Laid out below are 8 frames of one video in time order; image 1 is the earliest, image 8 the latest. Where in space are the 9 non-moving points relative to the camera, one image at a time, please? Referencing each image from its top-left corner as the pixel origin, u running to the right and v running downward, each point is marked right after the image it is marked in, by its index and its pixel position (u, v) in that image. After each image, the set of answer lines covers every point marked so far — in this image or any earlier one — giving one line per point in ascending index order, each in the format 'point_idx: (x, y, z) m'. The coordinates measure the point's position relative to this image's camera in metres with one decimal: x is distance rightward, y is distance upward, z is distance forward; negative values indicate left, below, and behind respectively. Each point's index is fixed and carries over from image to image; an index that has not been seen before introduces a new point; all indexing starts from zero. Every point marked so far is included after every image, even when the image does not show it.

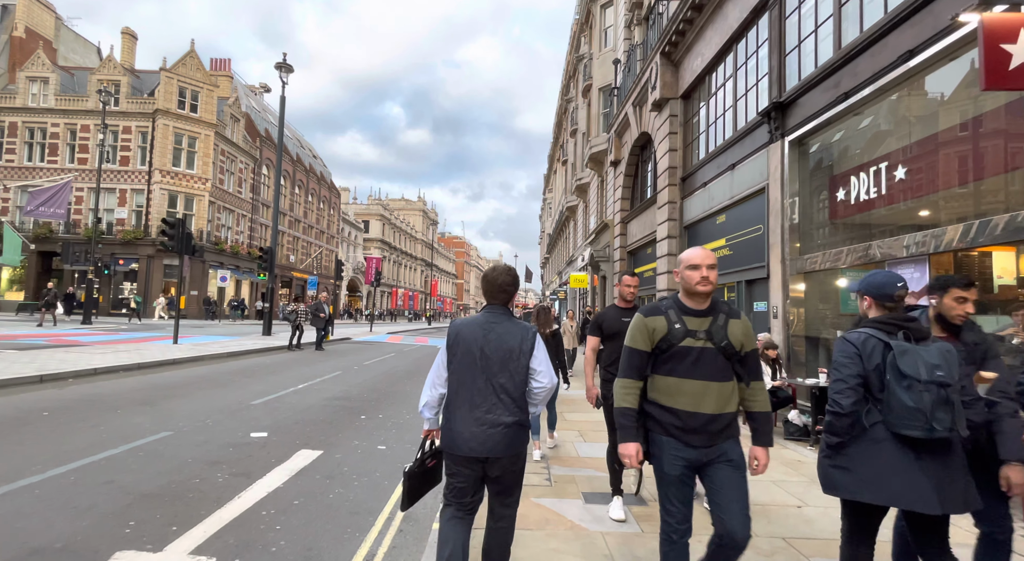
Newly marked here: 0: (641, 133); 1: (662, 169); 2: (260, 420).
0: (+4.1, +4.6, +16.0) m
1: (+4.1, +3.1, +14.1) m
2: (-3.2, -1.8, +6.6) m
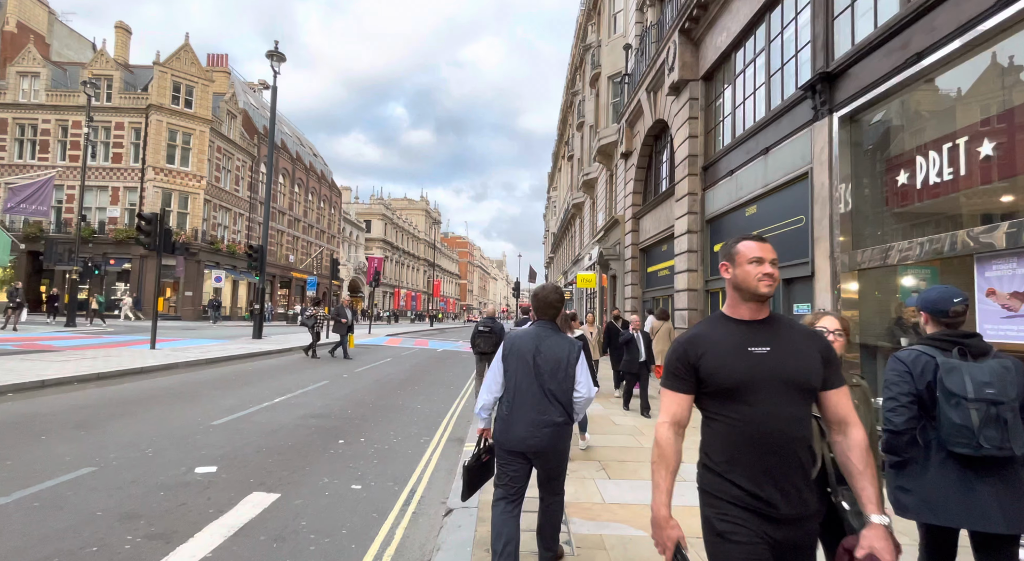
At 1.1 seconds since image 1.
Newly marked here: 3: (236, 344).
0: (+4.2, +4.6, +14.8) m
1: (+4.2, +3.1, +12.9) m
2: (-3.1, -1.8, +5.4) m
3: (-8.9, -2.0, +16.9) m
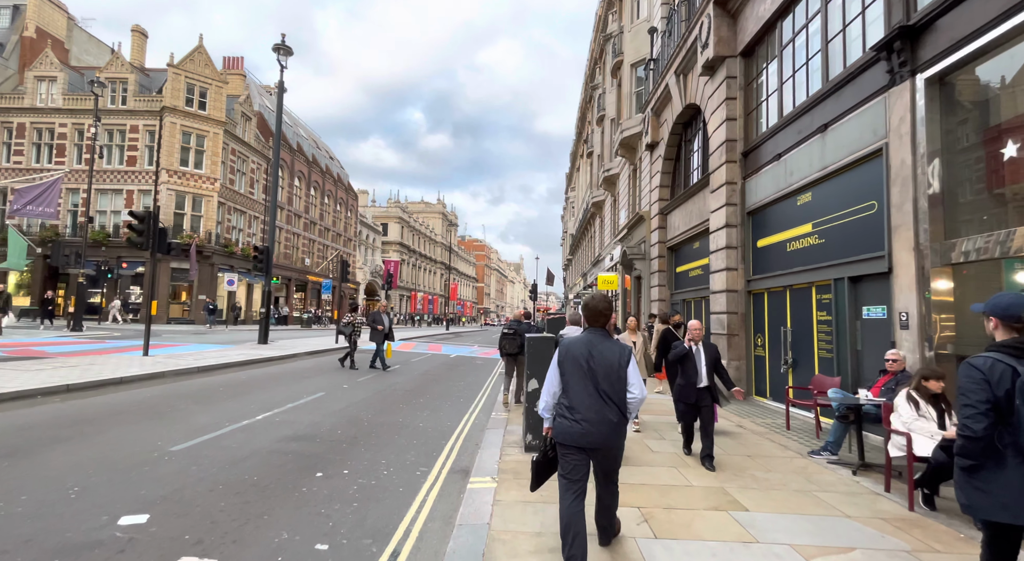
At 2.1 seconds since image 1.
0: (+4.6, +4.6, +13.5) m
1: (+4.5, +3.1, +11.6) m
2: (-3.0, -1.7, +4.4) m
3: (-8.4, -2.1, +16.0) m
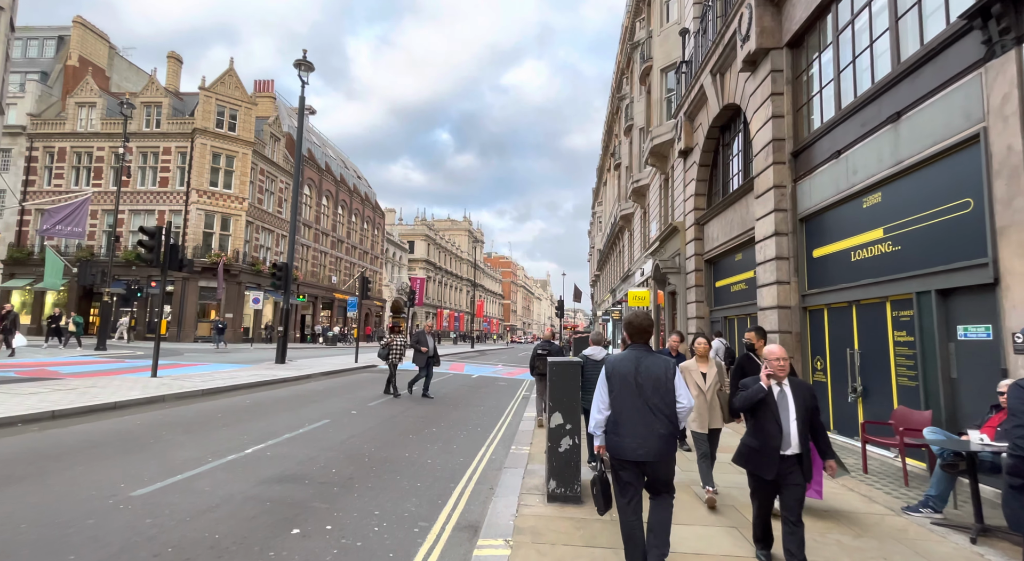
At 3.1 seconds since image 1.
0: (+5.2, +4.2, +12.5) m
1: (+5.0, +2.8, +10.6) m
2: (-2.9, -1.8, +3.6) m
3: (-7.6, -2.6, +15.4) m
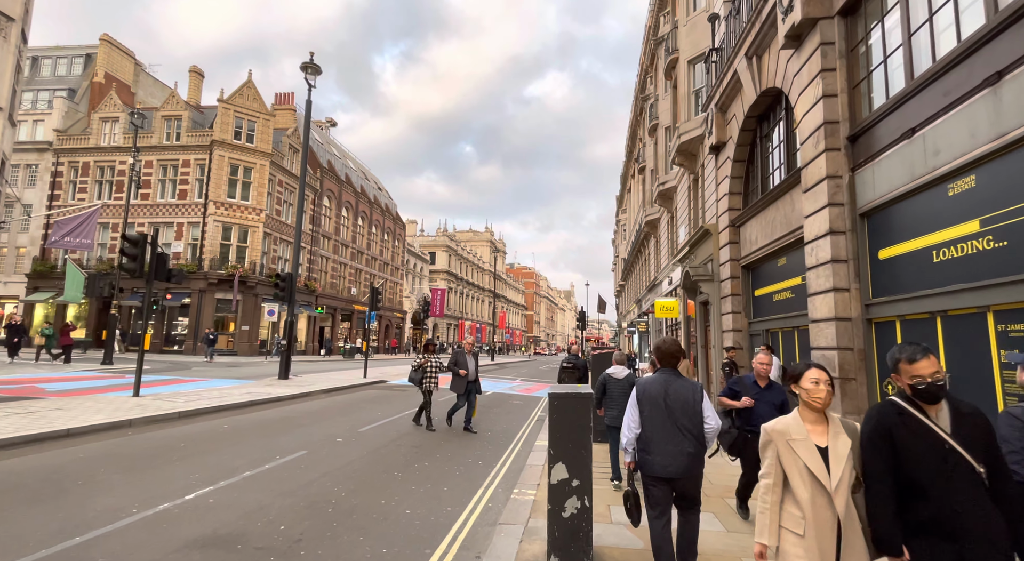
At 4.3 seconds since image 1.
0: (+5.4, +4.1, +11.1) m
1: (+5.2, +2.6, +9.1) m
2: (-3.0, -1.9, +2.4) m
3: (-7.2, -3.0, +14.5) m
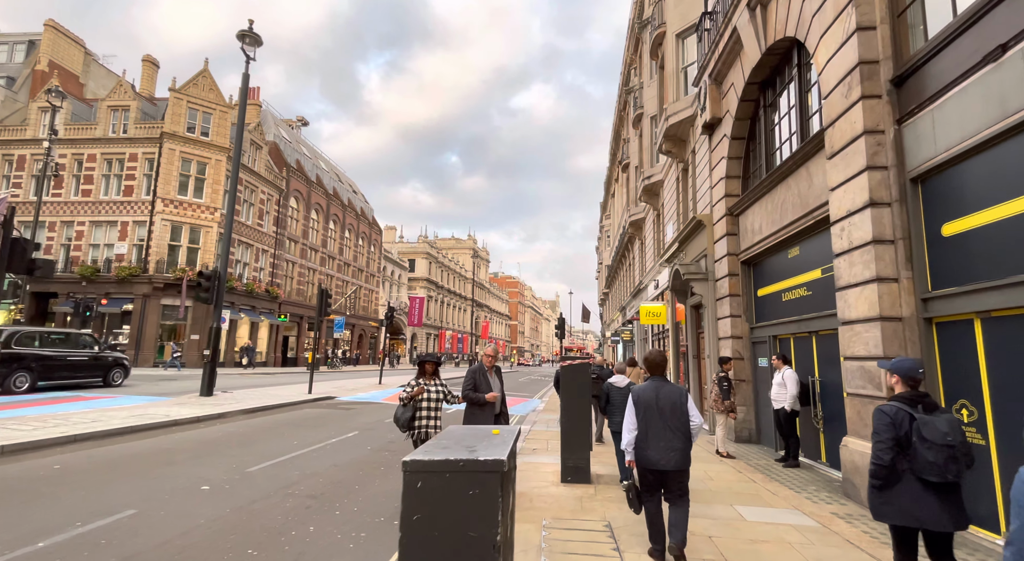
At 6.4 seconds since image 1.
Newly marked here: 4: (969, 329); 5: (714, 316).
0: (+4.6, +4.2, +9.1) m
1: (+4.4, +2.8, +7.2) m
2: (-3.6, -1.6, +0.1) m
3: (-8.1, -2.9, +12.0) m
4: (+4.7, -0.5, +5.3) m
5: (+4.7, -0.9, +12.2) m
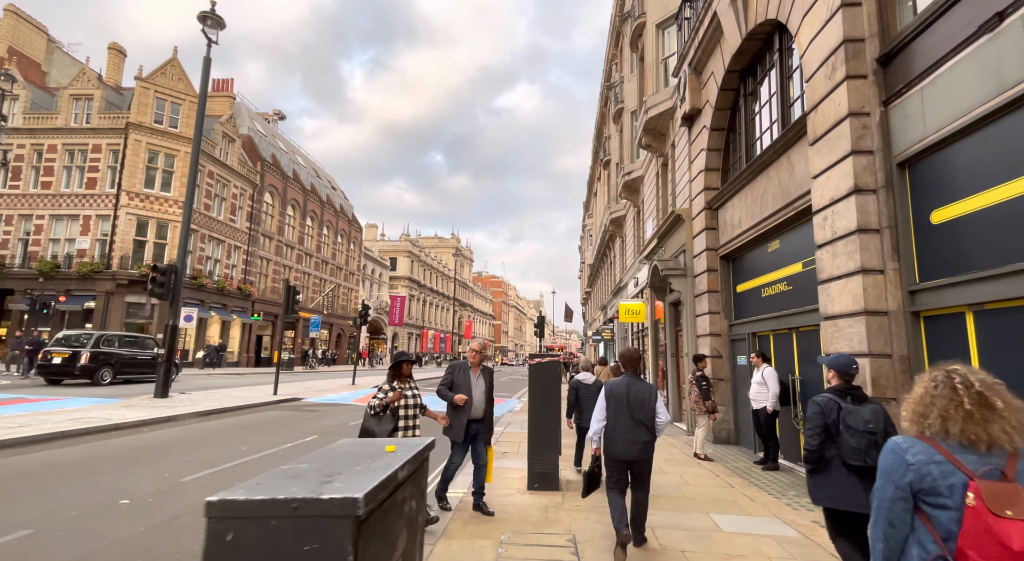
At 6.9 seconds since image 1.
0: (+4.1, +4.3, +8.7) m
1: (+3.9, +2.9, +6.8) m
2: (-3.9, -1.5, -0.5) m
3: (-8.8, -2.8, +11.3) m
4: (+4.2, -0.4, +4.9) m
5: (+4.1, -0.8, +11.8) m
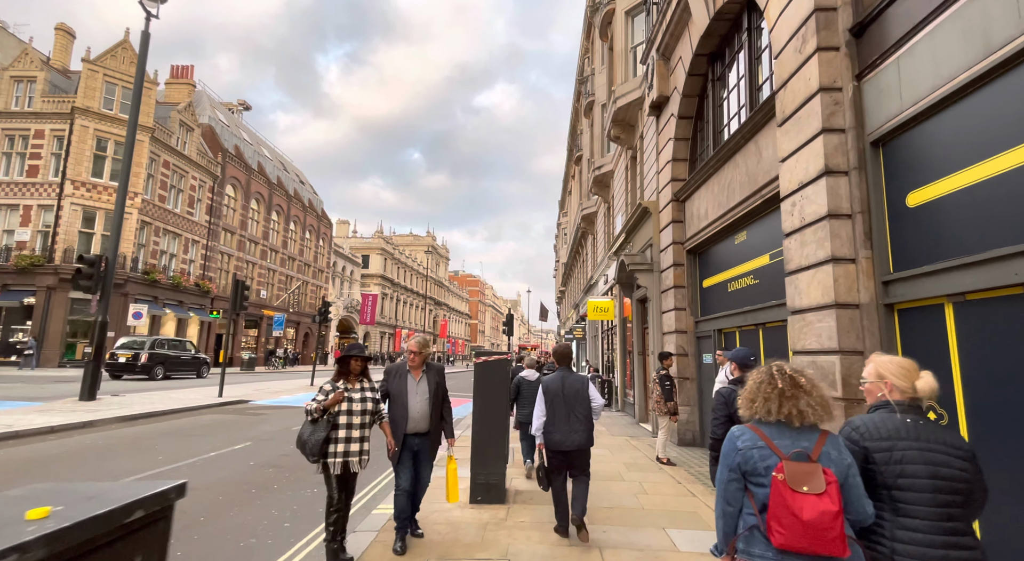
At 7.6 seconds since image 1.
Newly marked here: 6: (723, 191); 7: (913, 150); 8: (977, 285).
0: (+3.3, +4.4, +8.2) m
1: (+3.3, +3.0, +6.2) m
2: (-4.2, -1.3, -1.3) m
3: (-9.6, -2.6, +10.2) m
4: (+3.6, -0.3, +4.4) m
5: (+3.2, -0.7, +11.3) m
6: (+3.4, +1.5, +8.5) m
7: (+3.7, +1.2, +4.8) m
8: (+3.6, 0.0, +4.0) m
